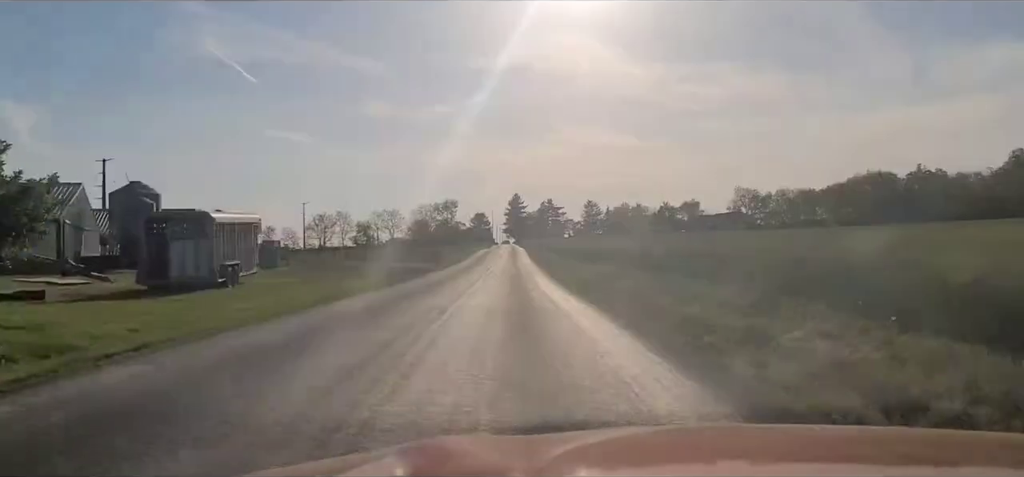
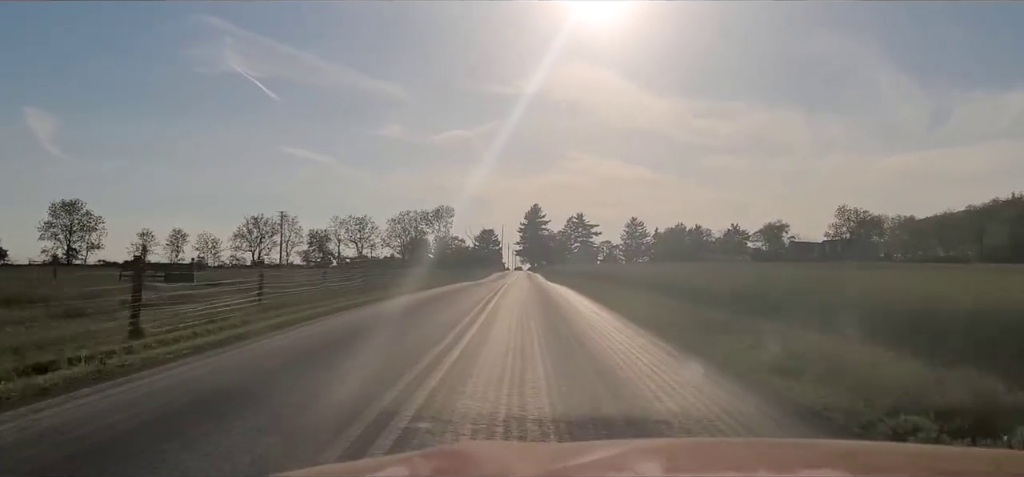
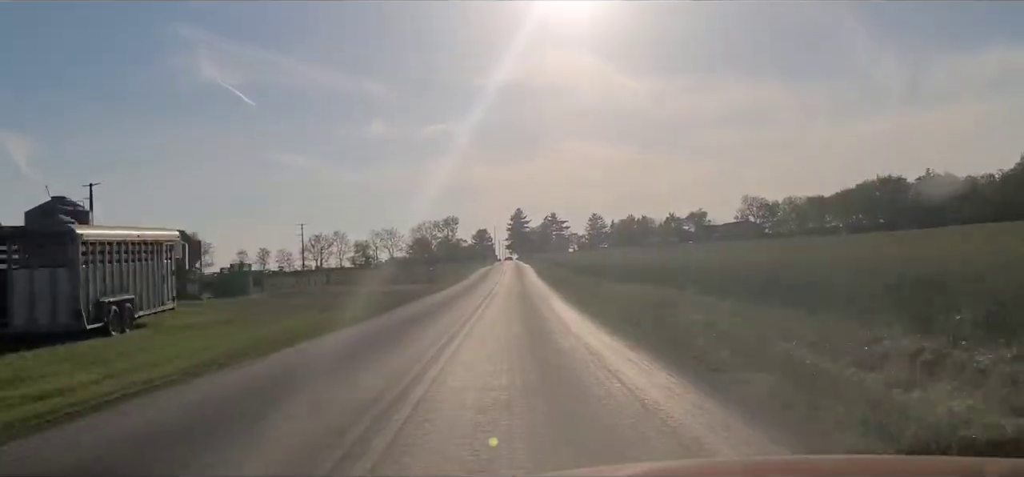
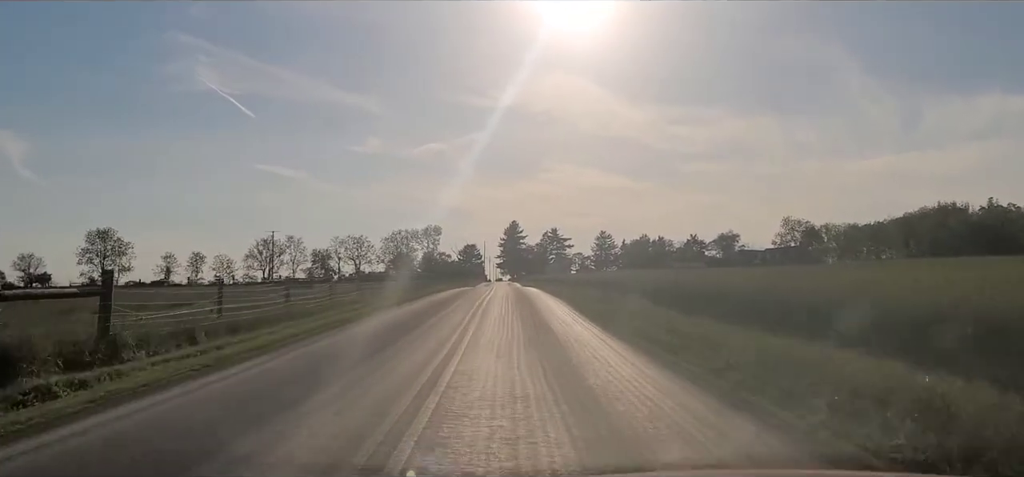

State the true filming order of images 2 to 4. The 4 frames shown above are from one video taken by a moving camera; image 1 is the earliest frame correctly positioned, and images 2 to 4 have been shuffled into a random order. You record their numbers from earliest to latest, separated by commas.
3, 4, 2
